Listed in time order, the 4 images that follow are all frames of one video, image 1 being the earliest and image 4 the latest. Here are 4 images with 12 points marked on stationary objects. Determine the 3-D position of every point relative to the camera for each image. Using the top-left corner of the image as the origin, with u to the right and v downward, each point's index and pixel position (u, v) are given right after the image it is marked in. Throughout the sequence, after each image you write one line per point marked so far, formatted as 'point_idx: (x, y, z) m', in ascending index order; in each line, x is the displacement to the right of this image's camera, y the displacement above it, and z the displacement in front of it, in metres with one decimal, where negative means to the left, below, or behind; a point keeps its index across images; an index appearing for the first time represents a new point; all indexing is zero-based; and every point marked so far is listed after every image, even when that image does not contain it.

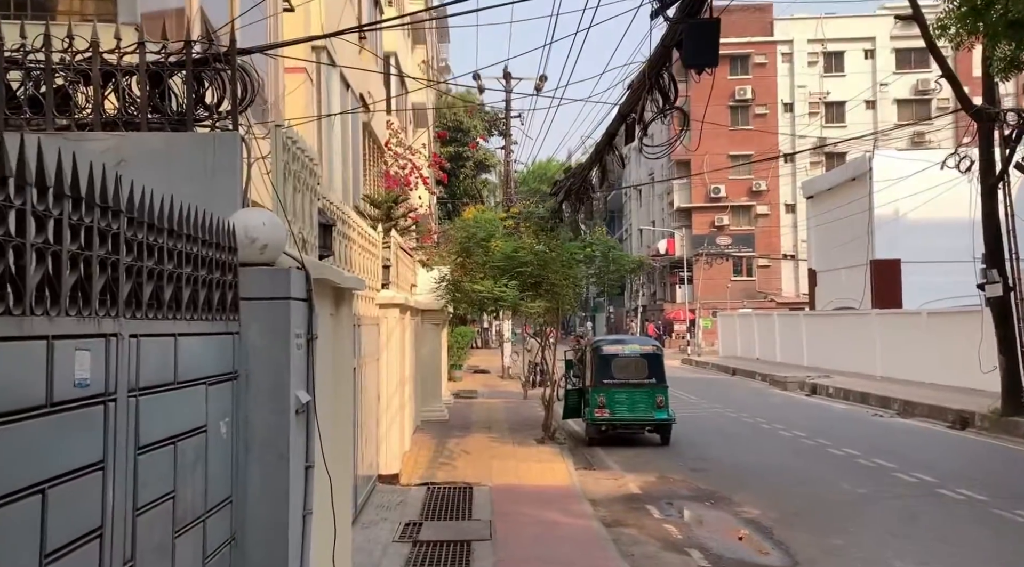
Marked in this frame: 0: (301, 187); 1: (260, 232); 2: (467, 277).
0: (-1.2, +0.5, +5.9) m
1: (-1.1, +0.2, +4.7) m
2: (-0.6, +0.1, +14.7) m
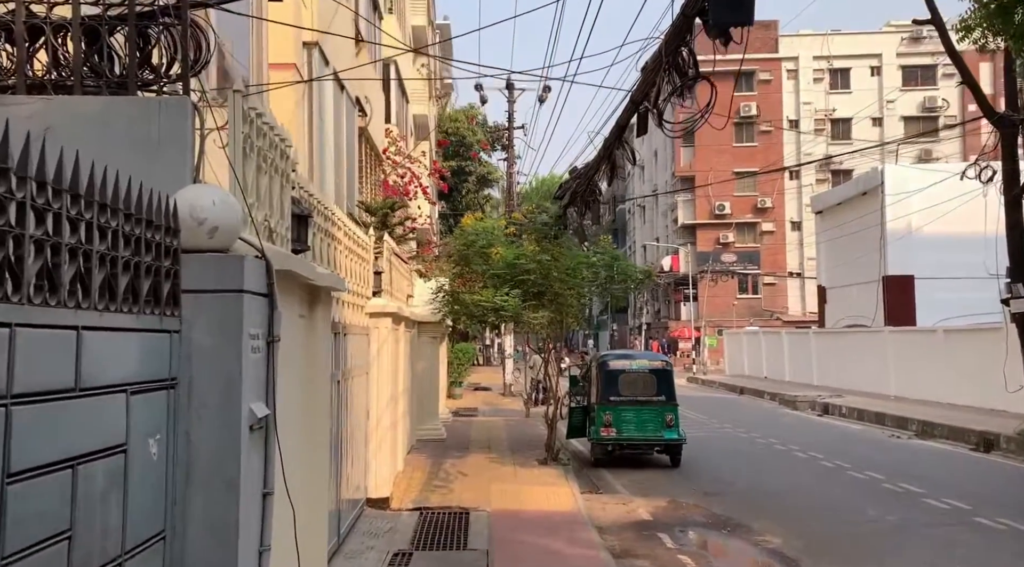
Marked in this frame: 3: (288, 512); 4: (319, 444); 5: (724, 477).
0: (-1.2, +0.6, +5.1) m
1: (-1.1, +0.3, +3.9) m
2: (-0.6, 0.0, +13.9) m
3: (-1.0, -1.0, +4.7) m
4: (-1.0, -0.9, +5.6) m
5: (+2.7, -2.4, +13.2) m
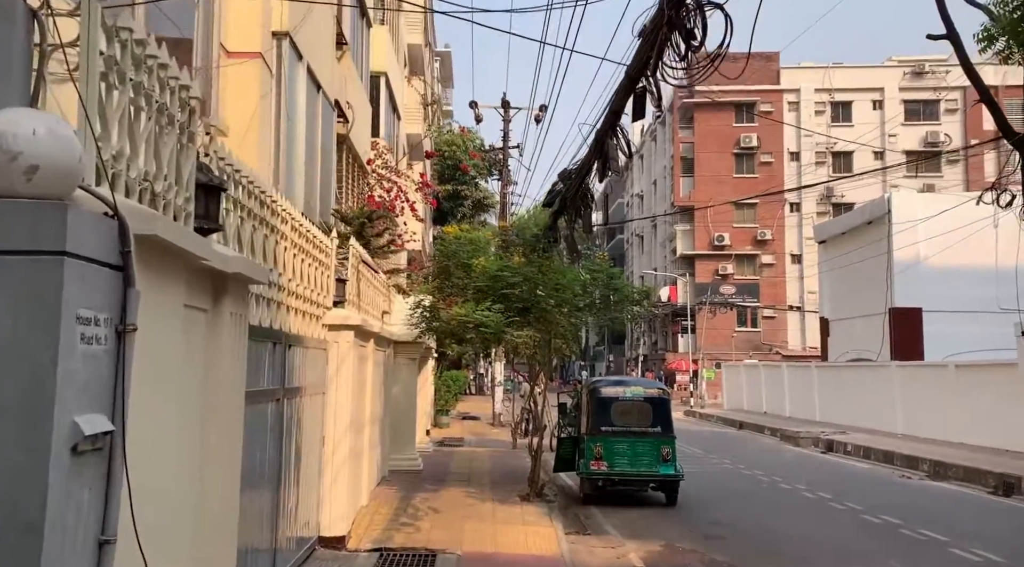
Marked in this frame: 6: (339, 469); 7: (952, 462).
0: (-1.3, +0.6, +3.9) m
1: (-1.3, +0.4, +2.7) m
2: (-0.8, -0.2, +12.7) m
3: (-1.2, -0.9, +3.5) m
4: (-1.2, -0.8, +4.4) m
5: (+2.4, -2.7, +12.0) m
6: (-1.5, -1.6, +8.8) m
7: (+7.6, -3.1, +18.0) m
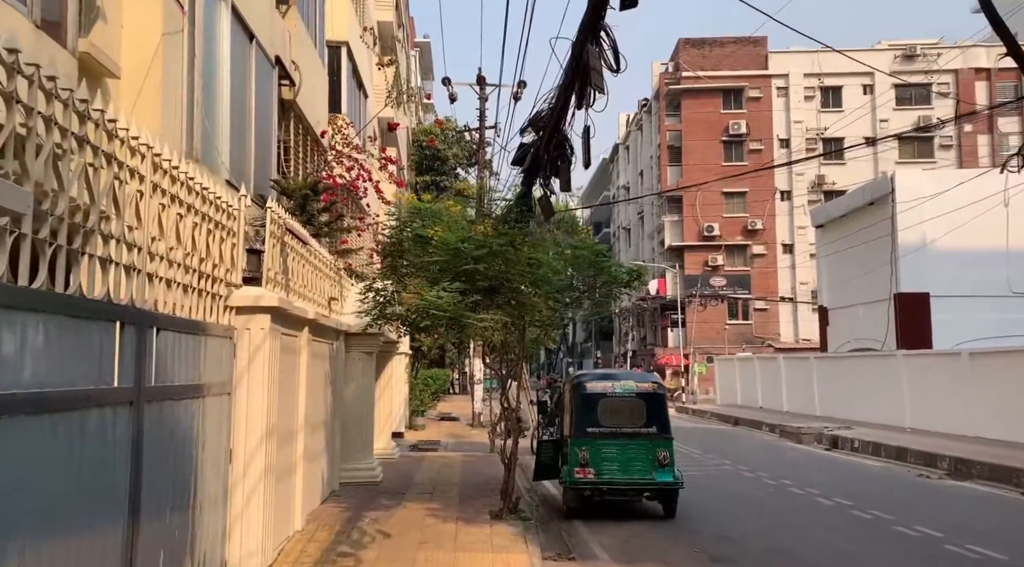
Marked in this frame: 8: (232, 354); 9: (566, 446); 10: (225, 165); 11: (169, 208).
0: (-1.6, +0.8, +2.1) m
1: (-1.5, +0.6, +0.9) m
2: (-1.1, 0.0, +10.8) m
3: (-1.4, -0.7, +1.6) m
4: (-1.4, -0.6, +2.5) m
5: (+2.1, -2.4, +10.1) m
6: (-1.7, -1.4, +6.9) m
7: (+7.2, -2.7, +16.2) m
8: (-1.9, -0.5, +6.9) m
9: (+0.6, -1.8, +11.6) m
10: (-2.8, +1.2, +10.1) m
11: (-1.8, +0.4, +5.3) m
